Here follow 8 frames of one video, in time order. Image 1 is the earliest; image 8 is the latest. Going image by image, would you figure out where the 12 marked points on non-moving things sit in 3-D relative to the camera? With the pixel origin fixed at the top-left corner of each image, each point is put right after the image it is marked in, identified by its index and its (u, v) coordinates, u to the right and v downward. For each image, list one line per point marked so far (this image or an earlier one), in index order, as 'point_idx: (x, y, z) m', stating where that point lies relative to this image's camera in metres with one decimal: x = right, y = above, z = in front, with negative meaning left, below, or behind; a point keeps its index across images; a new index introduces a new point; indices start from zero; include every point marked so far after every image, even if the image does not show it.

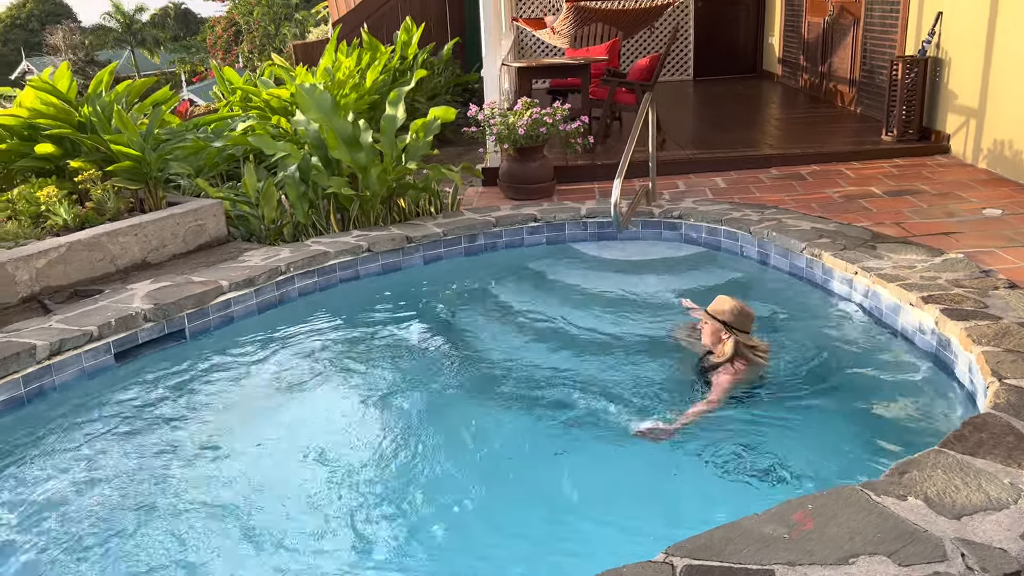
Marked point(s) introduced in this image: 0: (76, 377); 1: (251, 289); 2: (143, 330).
0: (-2.1, -0.4, +4.2) m
1: (-1.5, 0.0, +5.1) m
2: (-1.9, -0.2, +4.5) m
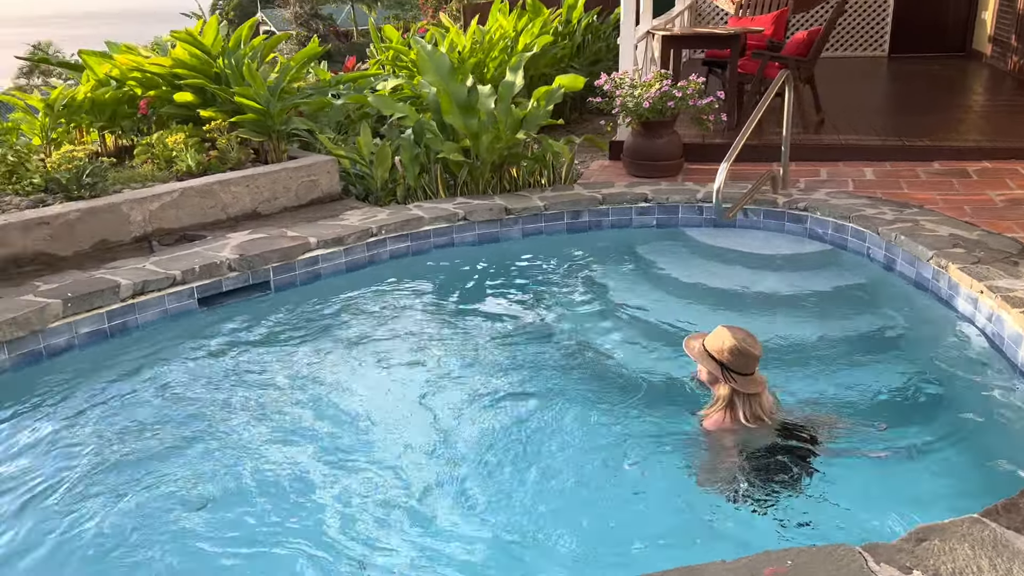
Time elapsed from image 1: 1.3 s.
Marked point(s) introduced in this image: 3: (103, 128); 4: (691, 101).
0: (-1.8, -0.2, +4.5) m
1: (-1.0, +0.2, +5.2) m
2: (-1.6, 0.0, +4.7) m
3: (-3.1, +1.2, +6.6) m
4: (+1.3, +1.4, +6.5) m
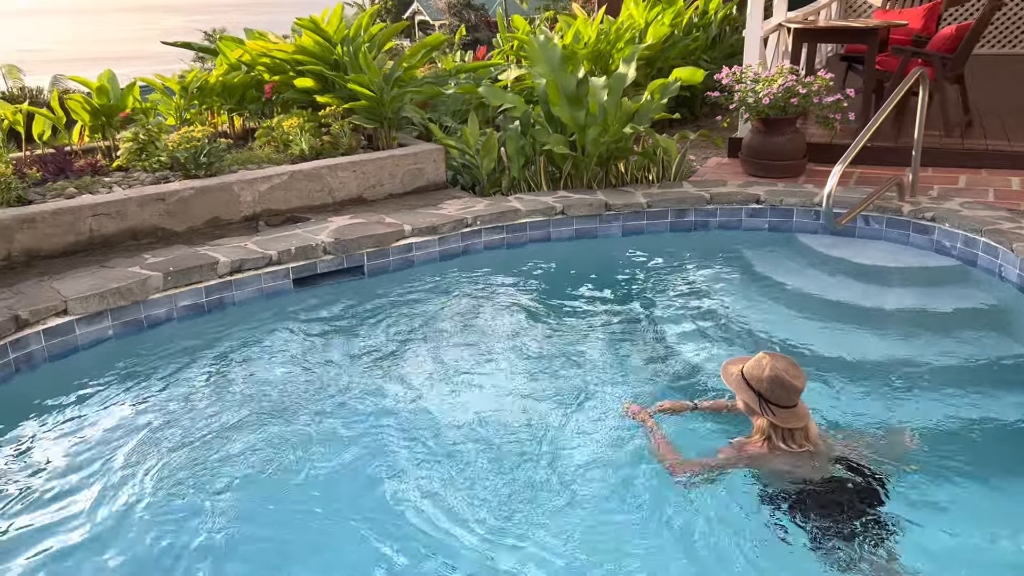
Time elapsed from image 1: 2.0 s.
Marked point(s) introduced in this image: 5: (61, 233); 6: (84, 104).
0: (-1.4, 0.0, +4.6) m
1: (-0.5, +0.3, +5.2) m
2: (-1.1, +0.1, +4.8) m
3: (-2.2, +1.4, +6.9) m
4: (+2.1, +1.3, +6.1) m
5: (-2.5, +0.3, +4.7) m
6: (-3.1, +1.3, +6.2) m
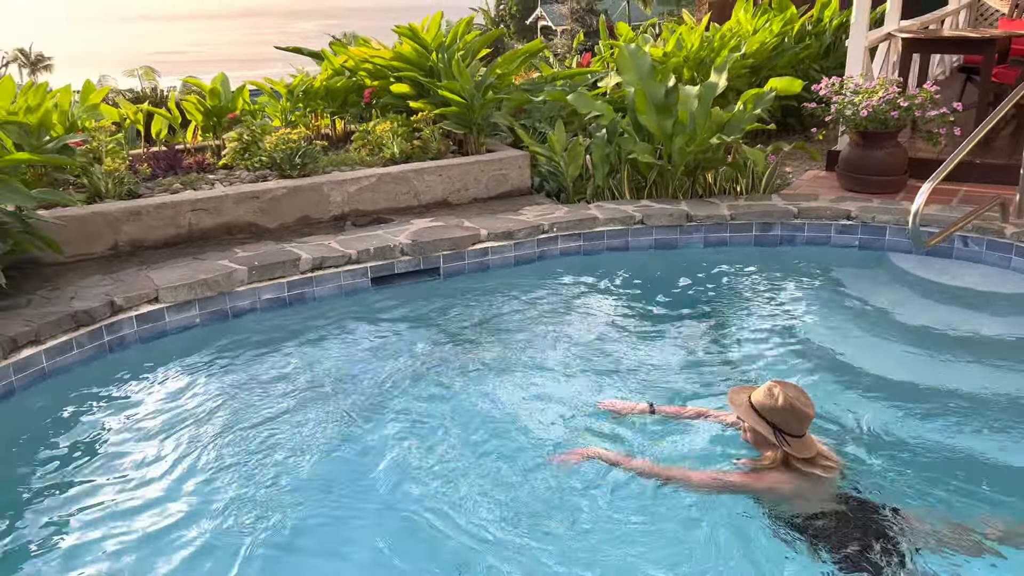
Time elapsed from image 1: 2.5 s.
0: (-1.0, 0.0, +4.8) m
1: (0.0, +0.3, +5.3) m
2: (-0.7, +0.1, +5.0) m
3: (-1.5, +1.4, +7.2) m
4: (+2.7, +1.2, +5.8) m
5: (-2.0, +0.4, +5.1) m
6: (-2.4, +1.4, +6.7) m
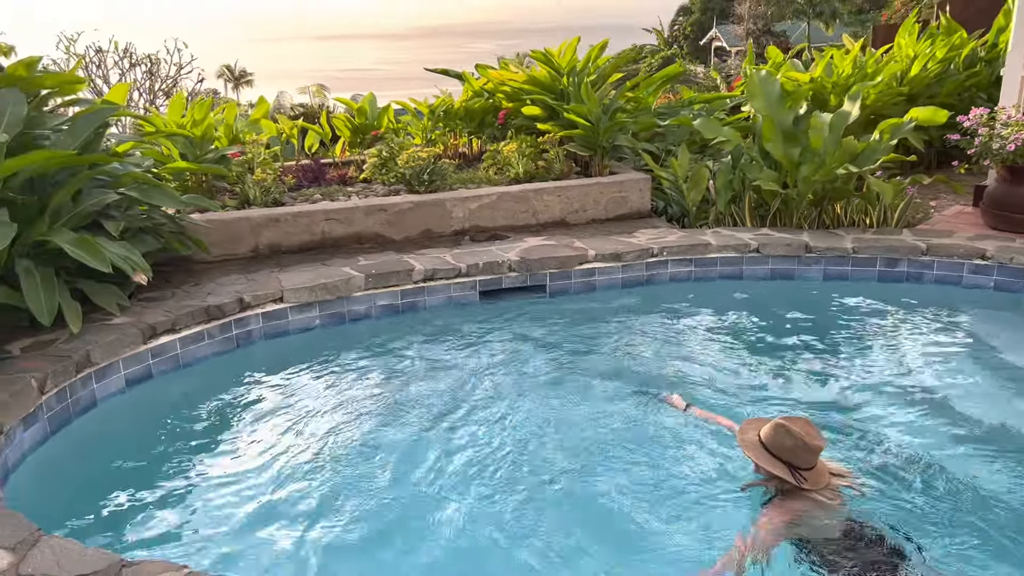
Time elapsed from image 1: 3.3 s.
0: (-0.4, -0.1, +5.1) m
1: (+0.7, +0.1, +5.3) m
2: (0.0, +0.1, +5.2) m
3: (-0.4, +1.3, +7.5) m
4: (+3.5, +0.9, +5.4) m
5: (-1.4, +0.4, +5.5) m
6: (-1.4, +1.4, +7.2) m
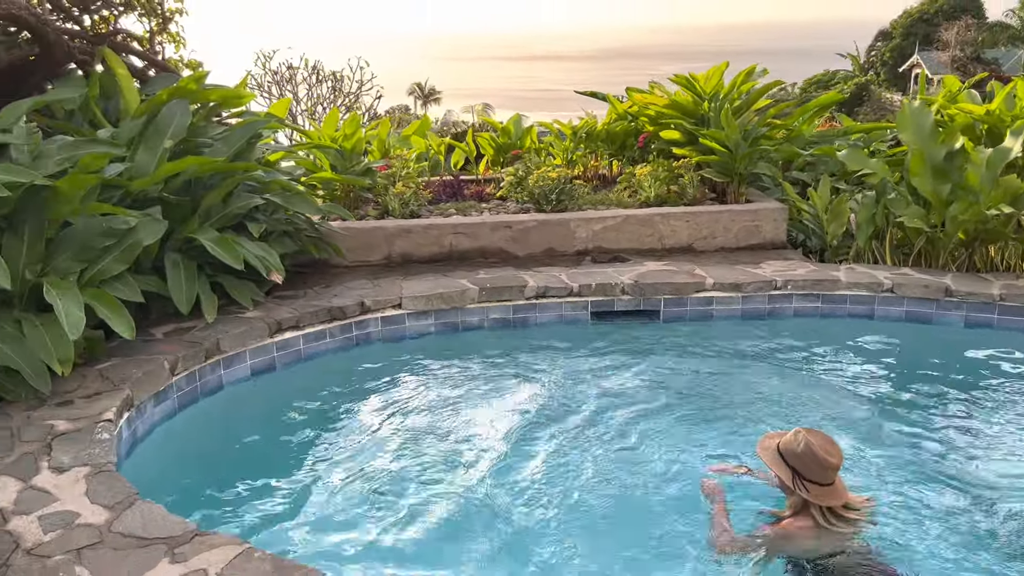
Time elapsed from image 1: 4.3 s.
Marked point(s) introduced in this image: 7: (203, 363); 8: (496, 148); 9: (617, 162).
0: (+0.3, -0.2, +5.2) m
1: (+1.4, 0.0, +5.2) m
2: (+0.6, -0.1, +5.2) m
3: (+0.9, +1.2, +7.6) m
4: (+4.2, +0.5, +4.7) m
5: (-0.6, +0.3, +5.8) m
6: (-0.2, +1.3, +7.4) m
7: (-1.5, -0.4, +4.2) m
8: (-0.1, +1.2, +7.4) m
9: (+0.9, +1.1, +7.6) m
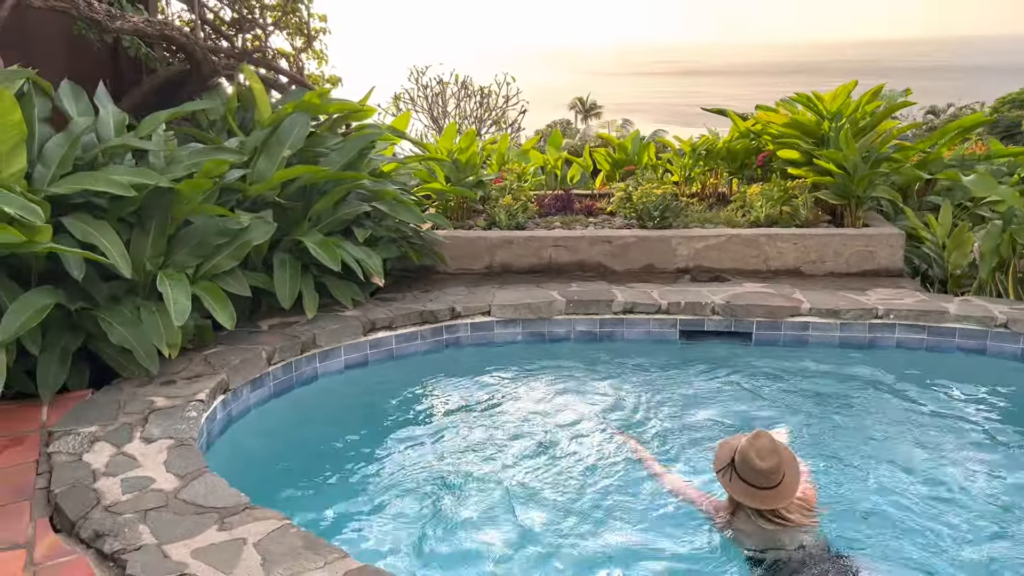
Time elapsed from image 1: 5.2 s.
0: (+0.8, -0.3, +5.2) m
1: (+1.9, -0.2, +5.0) m
2: (+1.2, -0.2, +5.1) m
3: (+1.9, +1.0, +7.5) m
4: (+4.6, +0.2, +4.0) m
5: (+0.1, +0.2, +5.9) m
6: (+0.8, +1.1, +7.5) m
7: (-1.1, -0.4, +4.6) m
8: (+0.9, +1.1, +7.5) m
9: (+1.9, +0.9, +7.4) m
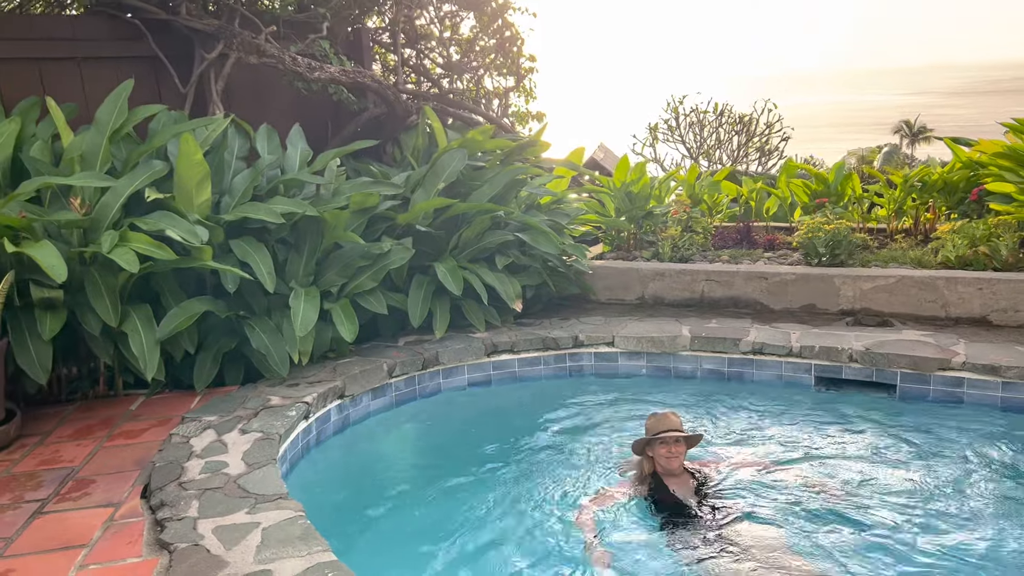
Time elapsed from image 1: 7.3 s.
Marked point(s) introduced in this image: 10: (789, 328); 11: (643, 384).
0: (+1.5, -0.5, +4.9) m
1: (+2.5, -0.5, +4.4) m
2: (+1.9, -0.4, +4.7) m
3: (+3.4, +0.6, +6.7) m
4: (+4.7, -0.1, +2.5) m
5: (+1.1, 0.0, +5.8) m
6: (+2.4, +0.8, +7.1) m
7: (-0.5, -0.5, +5.0) m
8: (+2.4, +0.8, +7.1) m
9: (+3.4, +0.6, +6.7) m
10: (+1.7, -0.2, +5.2) m
11: (+0.8, -0.6, +5.0) m
